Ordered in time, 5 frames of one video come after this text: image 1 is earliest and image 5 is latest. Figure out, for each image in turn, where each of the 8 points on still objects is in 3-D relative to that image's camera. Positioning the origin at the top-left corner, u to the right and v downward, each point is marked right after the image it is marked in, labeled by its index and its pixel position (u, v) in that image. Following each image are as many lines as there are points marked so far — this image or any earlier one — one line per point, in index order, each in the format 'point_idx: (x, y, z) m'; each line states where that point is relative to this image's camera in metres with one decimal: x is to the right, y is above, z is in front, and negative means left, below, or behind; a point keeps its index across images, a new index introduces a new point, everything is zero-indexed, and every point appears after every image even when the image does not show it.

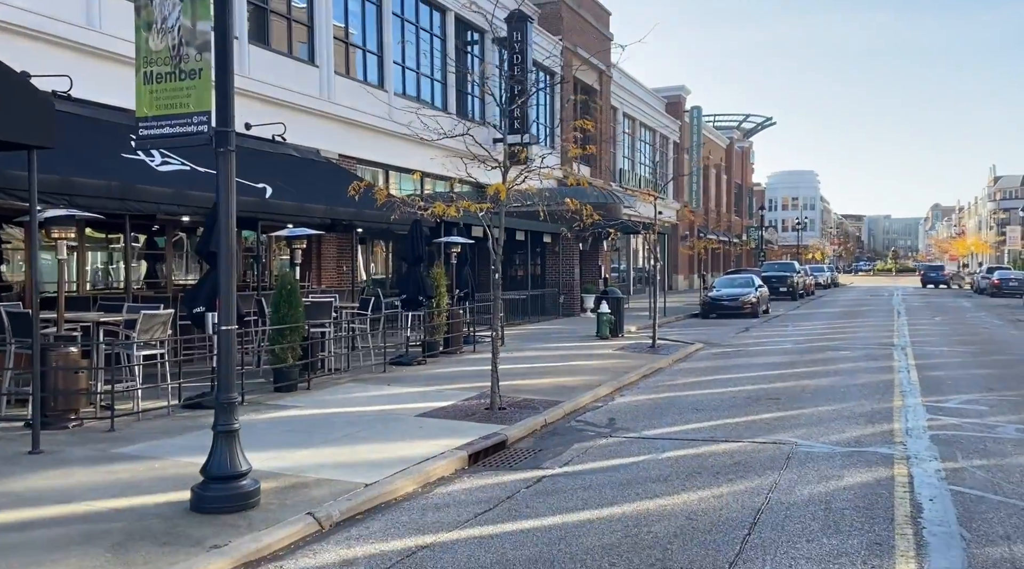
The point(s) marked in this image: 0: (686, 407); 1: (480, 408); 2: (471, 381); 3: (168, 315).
0: (+2.2, -1.6, +10.4) m
1: (-0.4, -1.5, +10.1) m
2: (-0.6, -1.4, +12.3) m
3: (-4.0, -0.4, +9.5) m
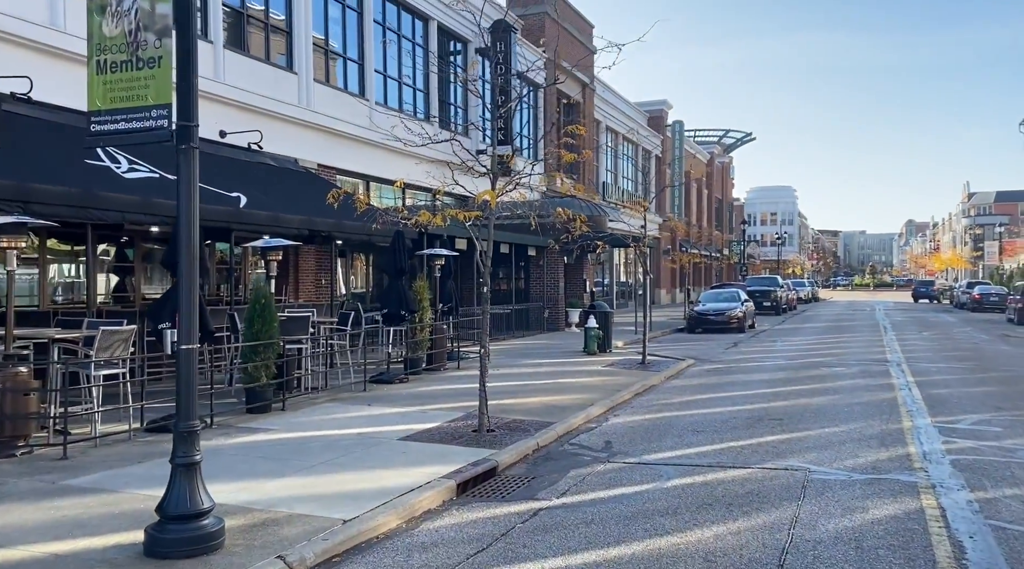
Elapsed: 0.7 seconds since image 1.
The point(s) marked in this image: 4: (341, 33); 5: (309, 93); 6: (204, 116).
0: (+2.1, -1.7, +9.8) m
1: (-0.5, -1.7, +9.4) m
2: (-0.8, -1.6, +11.6) m
3: (-4.1, -0.5, +8.8) m
4: (-4.1, +6.1, +19.8) m
5: (-4.6, +4.3, +18.4) m
6: (-5.8, +3.2, +15.6) m
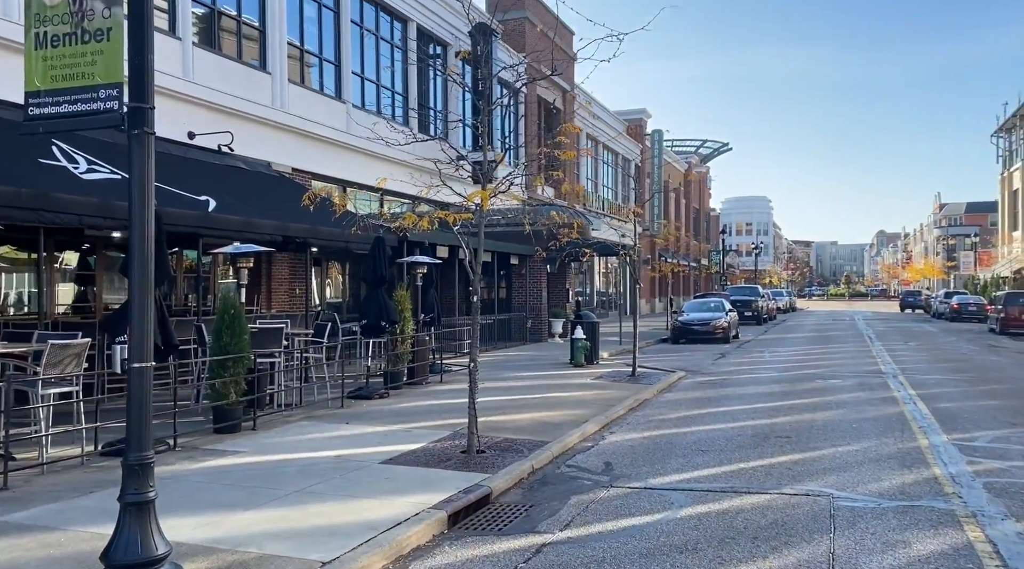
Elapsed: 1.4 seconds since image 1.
0: (+2.0, -1.8, +9.1) m
1: (-0.6, -1.8, +8.7) m
2: (-0.9, -1.8, +10.9) m
3: (-4.2, -0.6, +8.0) m
4: (-4.5, +5.8, +19.1) m
5: (-4.9, +4.1, +17.6) m
6: (-6.1, +3.0, +14.8) m
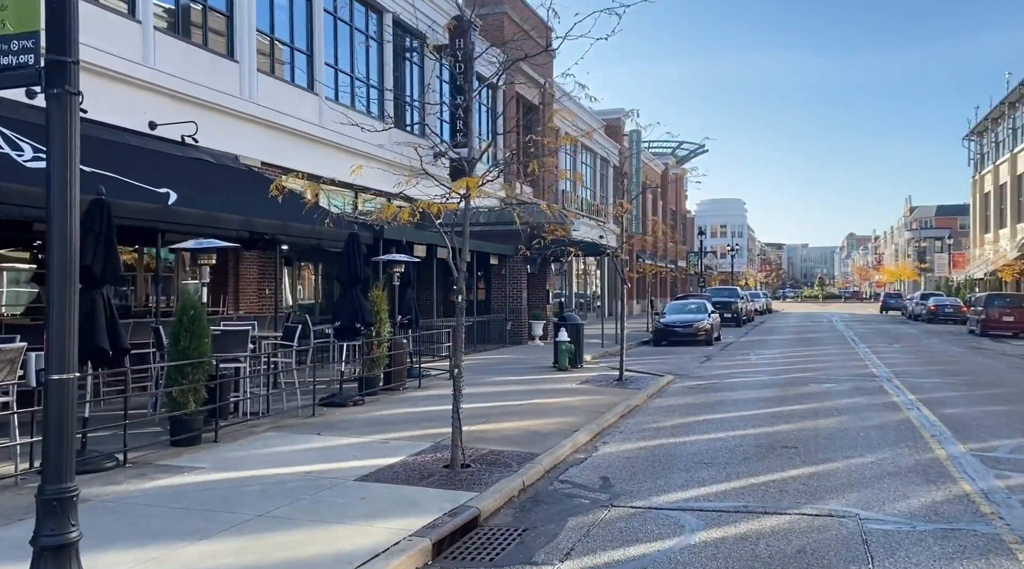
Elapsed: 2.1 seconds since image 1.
0: (+1.8, -1.8, +8.4) m
1: (-0.7, -1.8, +7.9) m
2: (-1.1, -1.7, +10.1) m
3: (-4.2, -0.6, +7.1) m
4: (-5.0, +5.8, +18.2) m
5: (-5.3, +4.1, +16.7) m
6: (-6.4, +3.0, +13.8) m
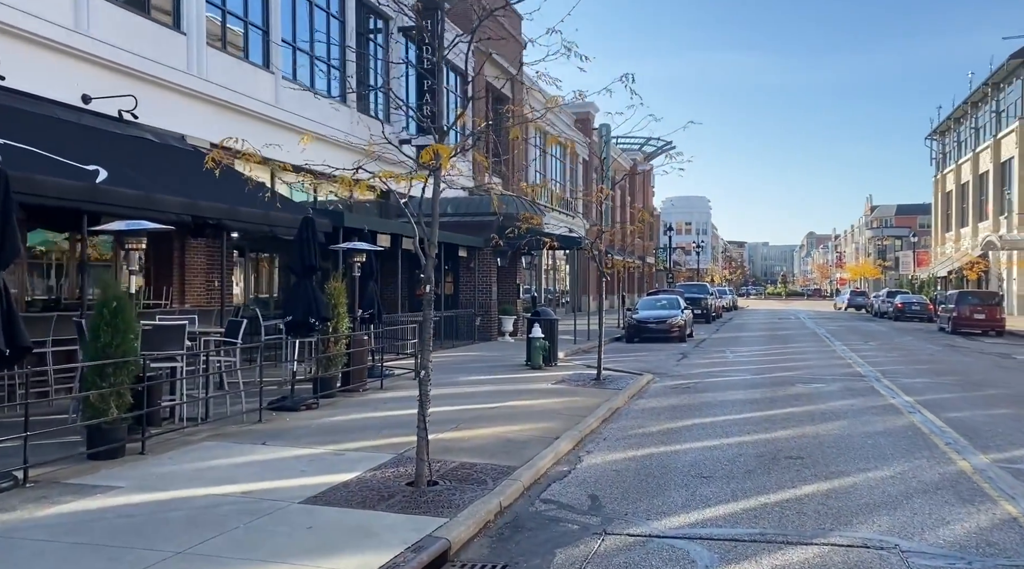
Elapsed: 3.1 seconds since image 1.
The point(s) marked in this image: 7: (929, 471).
0: (+1.6, -1.7, +7.5) m
1: (-0.9, -1.7, +6.9) m
2: (-1.4, -1.6, +9.0) m
3: (-4.4, -0.5, +5.8) m
4: (-5.6, +6.0, +16.9) m
5: (-5.9, +4.2, +15.4) m
6: (-6.8, +3.2, +12.5) m
7: (+3.7, -1.7, +7.3) m
